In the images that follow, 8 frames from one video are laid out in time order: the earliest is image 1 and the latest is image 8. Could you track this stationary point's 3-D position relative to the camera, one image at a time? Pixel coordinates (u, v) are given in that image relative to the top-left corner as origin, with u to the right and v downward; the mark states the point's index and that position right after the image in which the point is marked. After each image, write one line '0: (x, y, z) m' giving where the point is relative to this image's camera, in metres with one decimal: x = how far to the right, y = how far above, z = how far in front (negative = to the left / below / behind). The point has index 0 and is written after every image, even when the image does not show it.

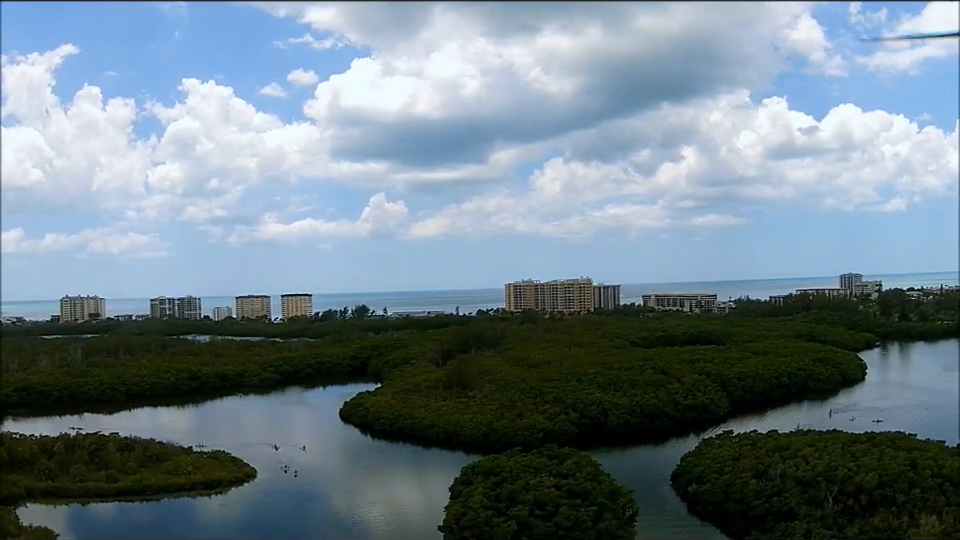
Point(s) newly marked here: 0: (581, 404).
0: (+2.7, -3.4, +18.5) m
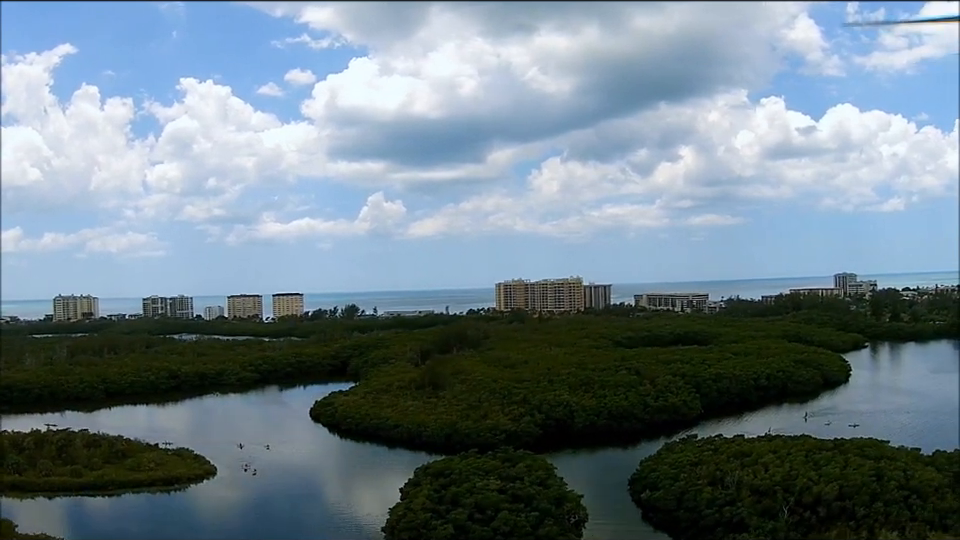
0: (+1.8, -3.4, +18.5) m
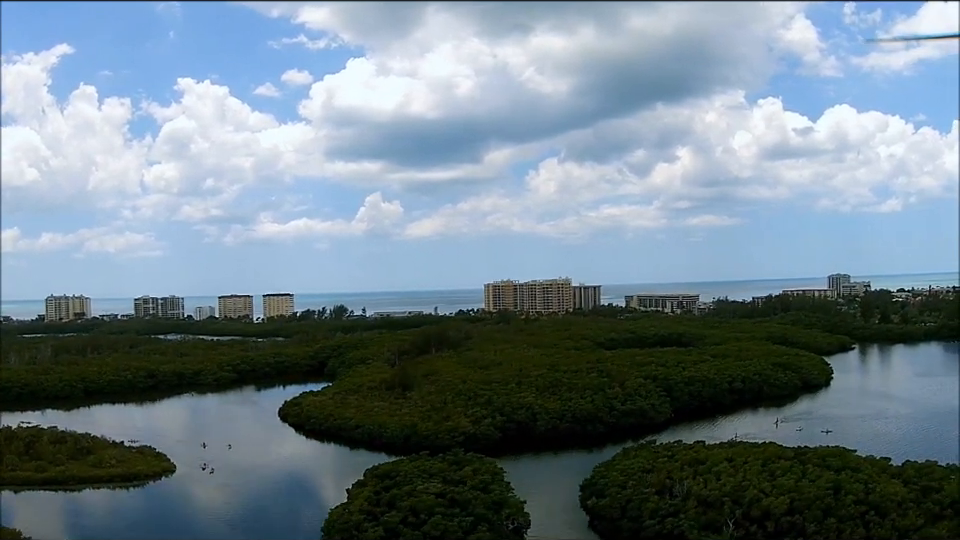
0: (+0.8, -3.5, +18.5) m
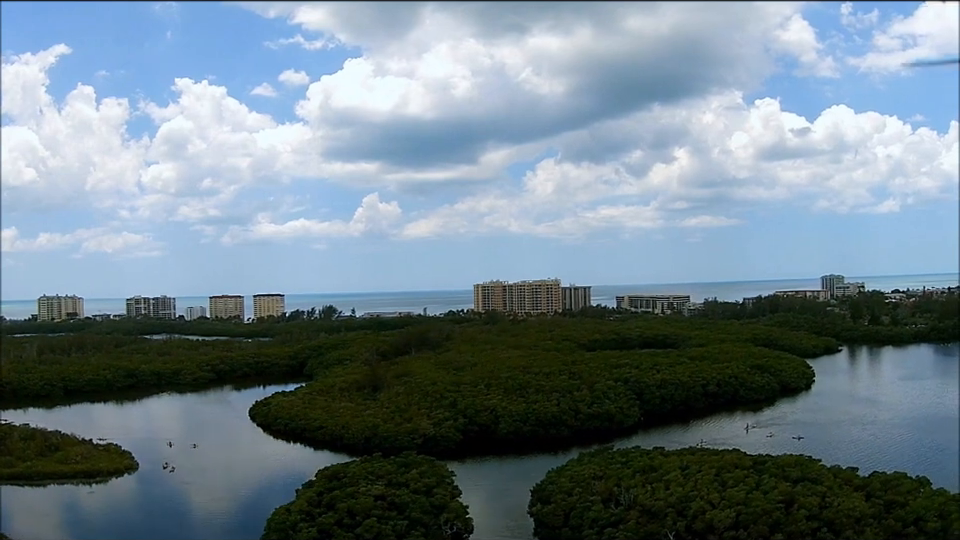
0: (-0.2, -3.5, +18.6) m
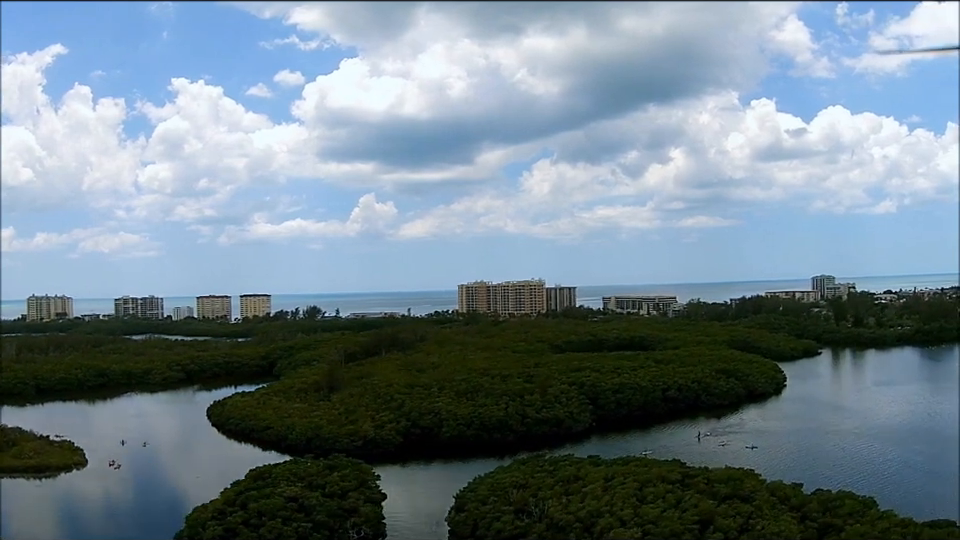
0: (-1.5, -3.5, +18.6) m
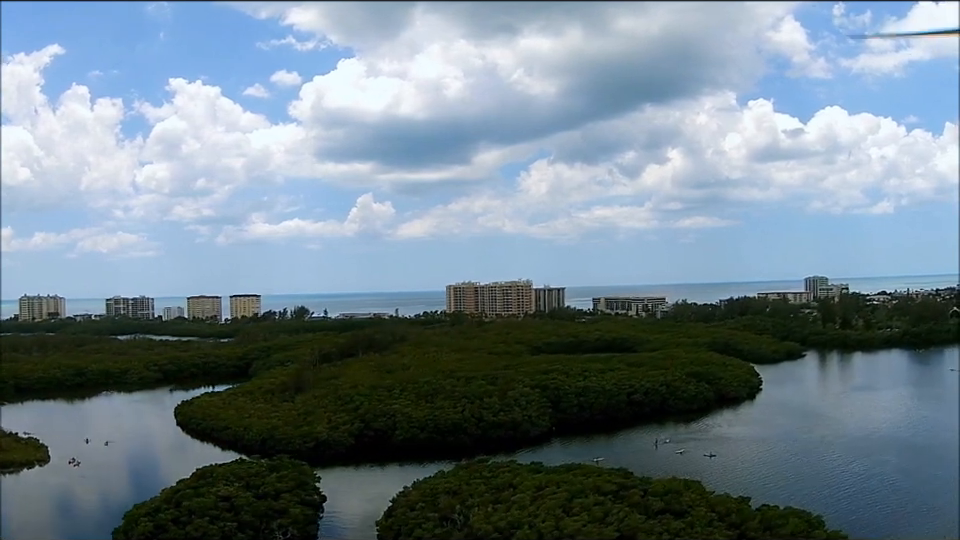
0: (-2.6, -3.6, +18.7) m
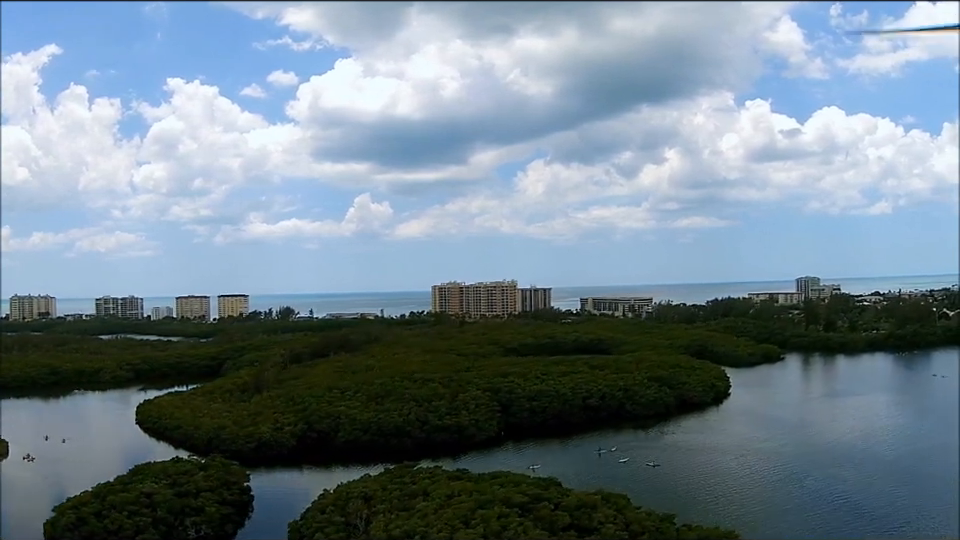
0: (-4.0, -3.6, +18.8) m
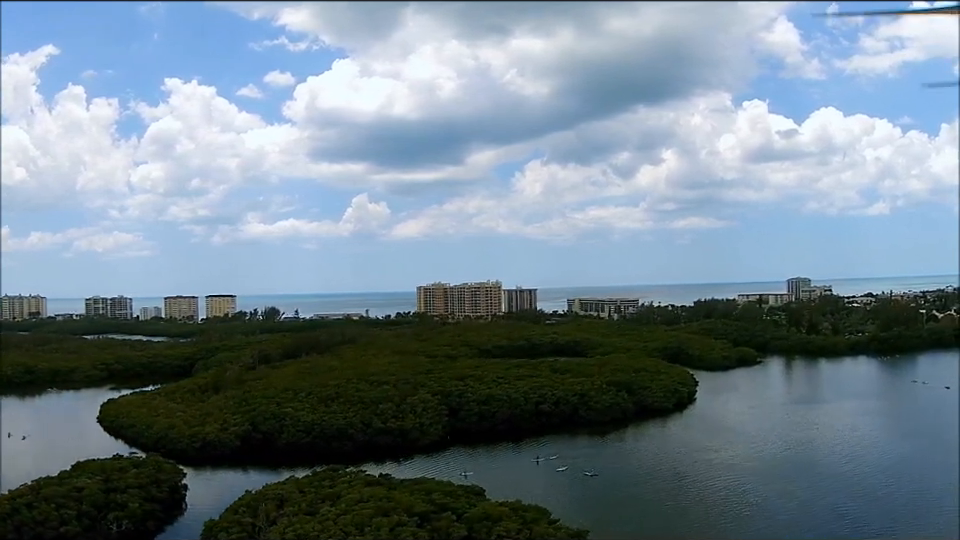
0: (-5.3, -3.7, +18.9) m
